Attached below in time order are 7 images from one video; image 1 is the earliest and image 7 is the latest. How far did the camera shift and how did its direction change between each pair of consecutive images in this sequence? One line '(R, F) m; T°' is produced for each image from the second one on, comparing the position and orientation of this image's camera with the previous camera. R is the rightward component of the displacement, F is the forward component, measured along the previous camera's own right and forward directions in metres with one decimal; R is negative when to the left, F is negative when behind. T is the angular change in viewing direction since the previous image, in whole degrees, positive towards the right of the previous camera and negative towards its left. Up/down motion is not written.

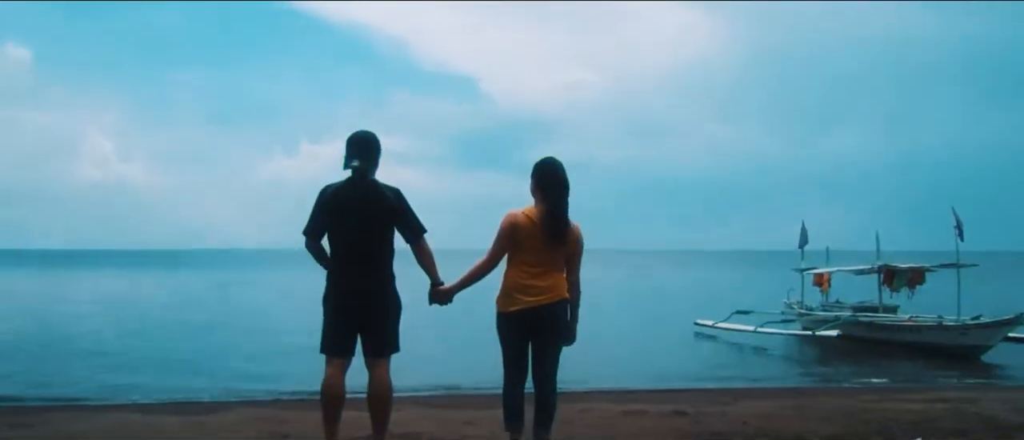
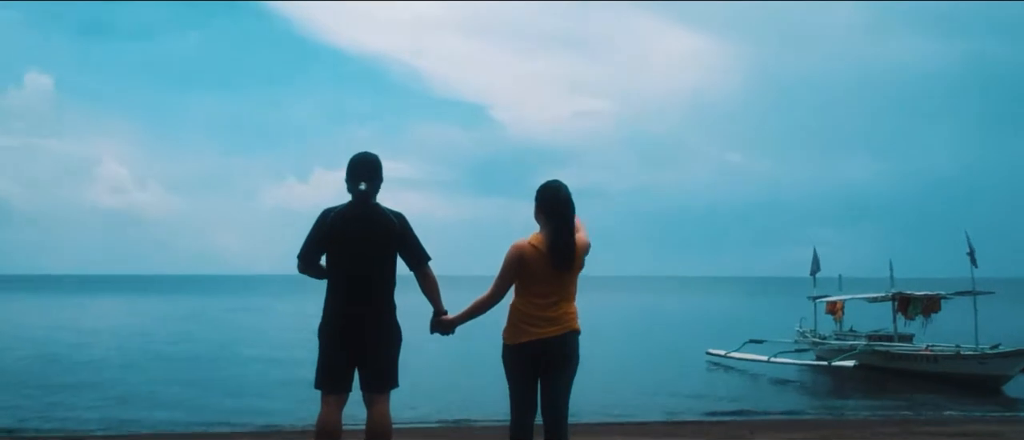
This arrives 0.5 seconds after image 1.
(0.0, +0.3) m; -1°
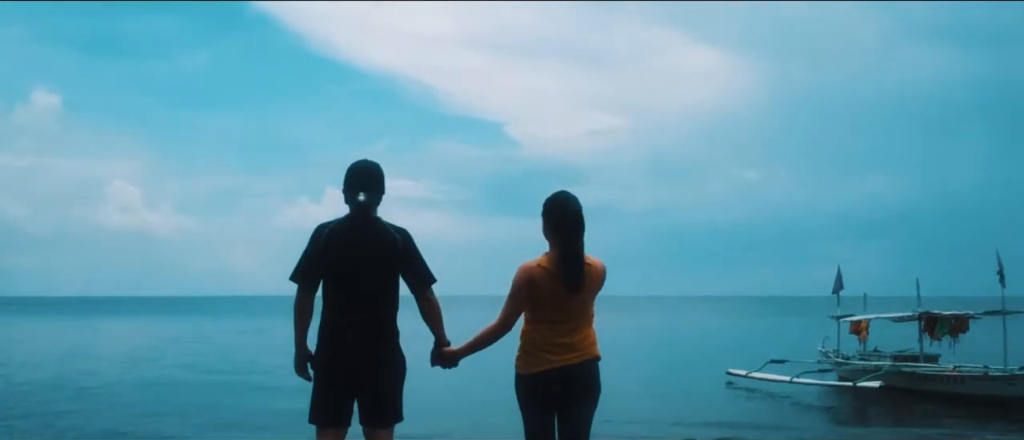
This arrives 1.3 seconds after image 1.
(0.0, +0.4) m; -1°
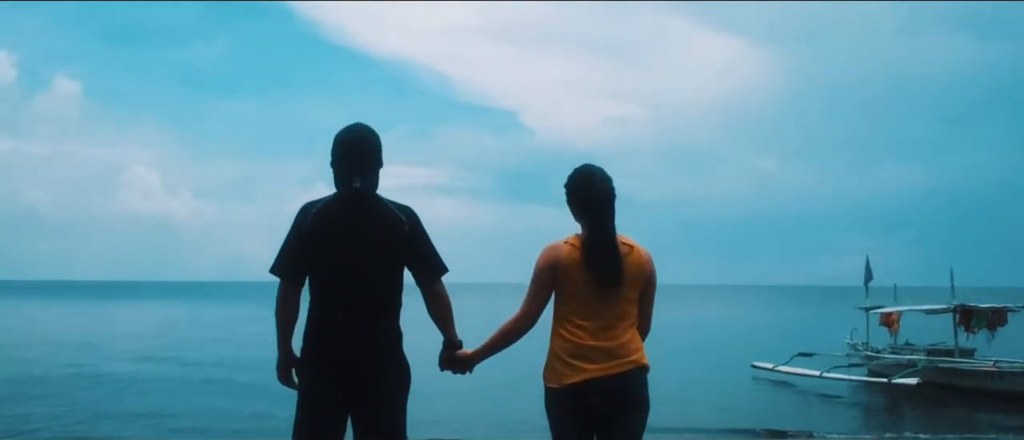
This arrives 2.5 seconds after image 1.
(0.0, +0.8) m; -1°
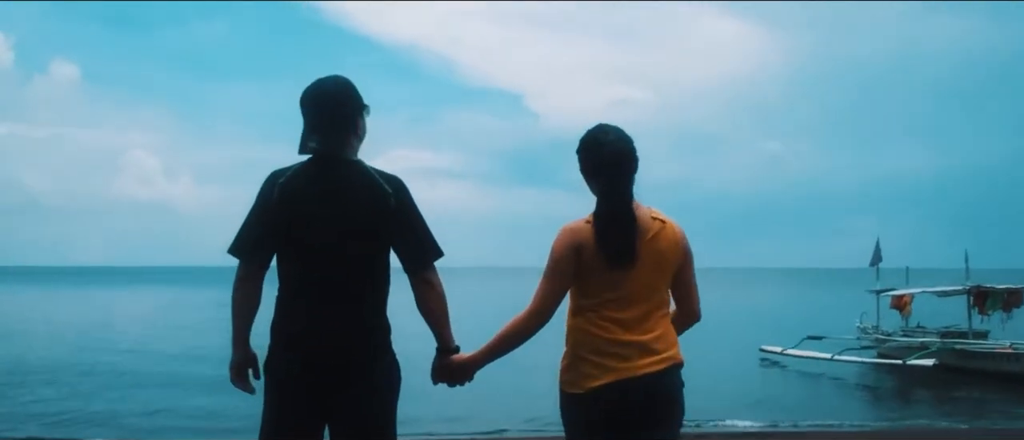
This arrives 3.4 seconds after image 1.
(0.0, +0.6) m; 0°
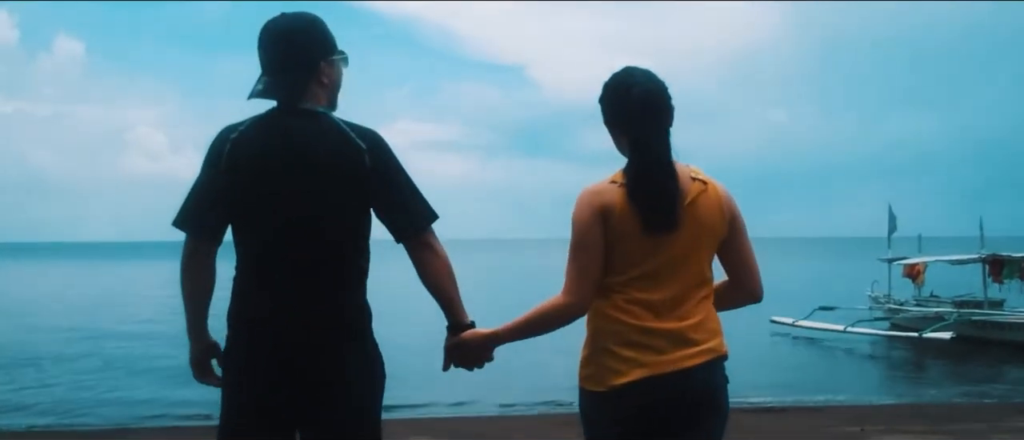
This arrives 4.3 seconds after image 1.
(0.0, +0.5) m; 0°
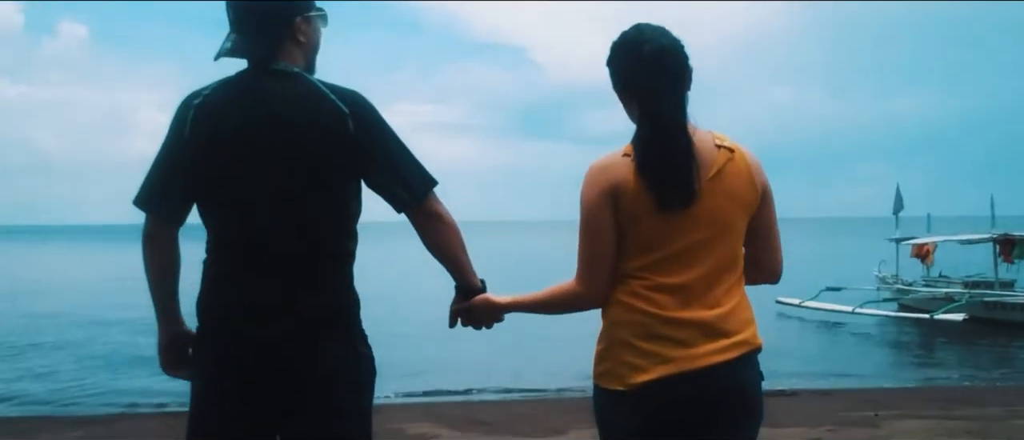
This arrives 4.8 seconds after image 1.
(0.0, +0.3) m; 0°
